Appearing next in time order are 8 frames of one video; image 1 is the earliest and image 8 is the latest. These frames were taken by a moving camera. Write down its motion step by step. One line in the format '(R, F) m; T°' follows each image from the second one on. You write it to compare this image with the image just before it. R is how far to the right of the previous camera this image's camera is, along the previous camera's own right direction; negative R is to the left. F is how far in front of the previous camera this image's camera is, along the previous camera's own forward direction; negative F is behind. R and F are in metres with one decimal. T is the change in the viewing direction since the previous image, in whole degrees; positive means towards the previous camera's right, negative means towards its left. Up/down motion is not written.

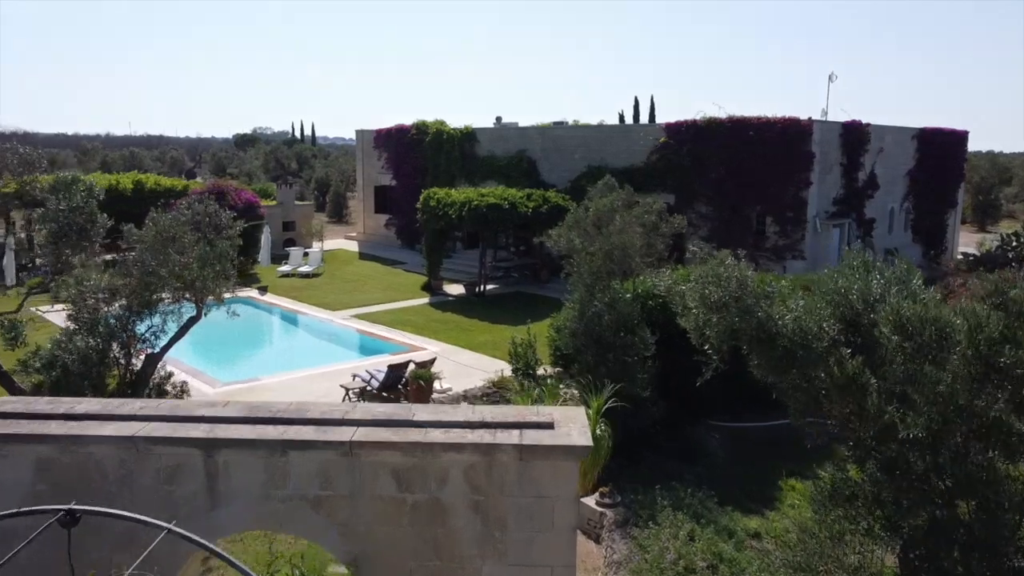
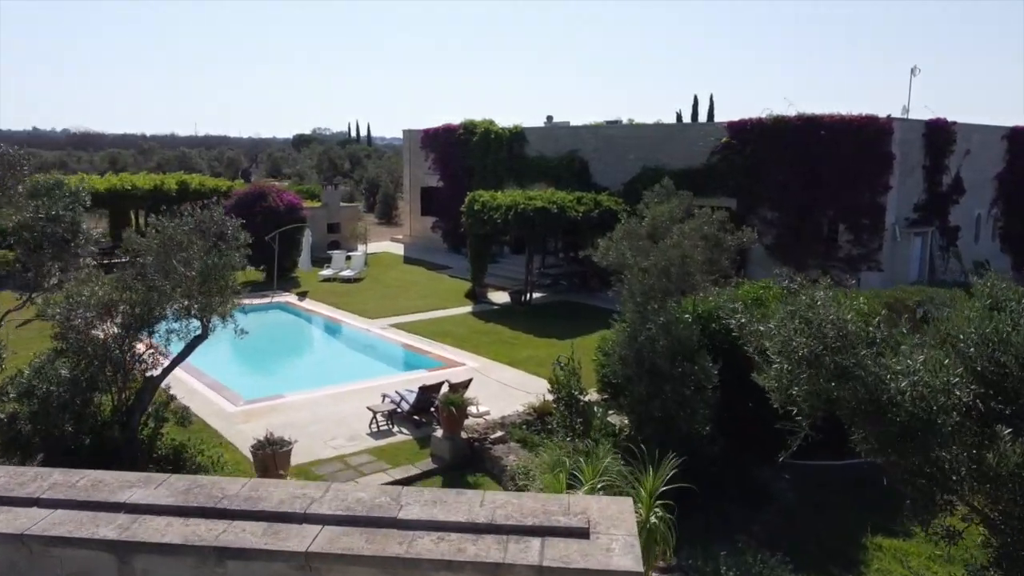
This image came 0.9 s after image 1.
(+0.1, +1.3) m; -4°
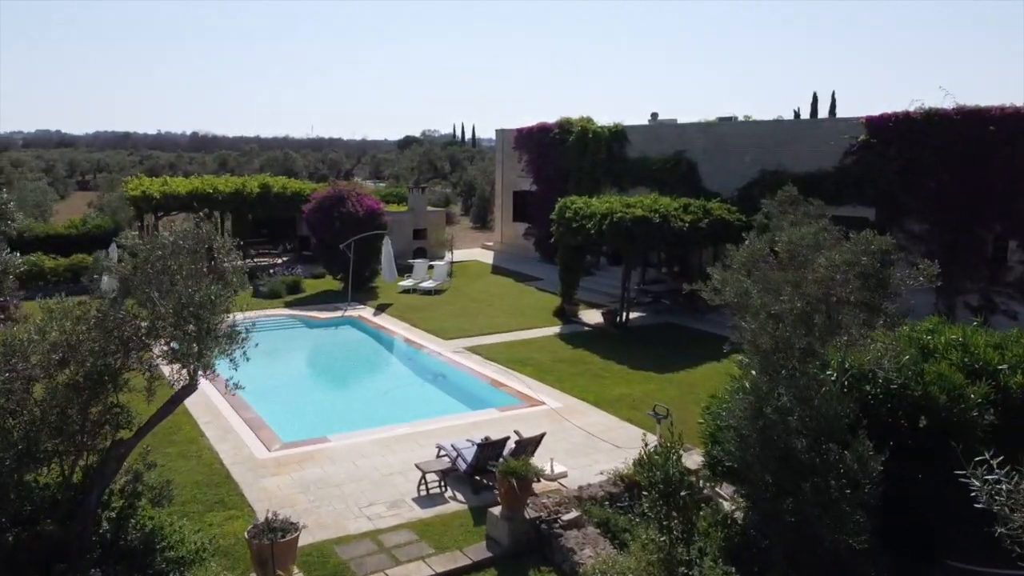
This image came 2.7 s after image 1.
(+0.2, +2.5) m; -7°
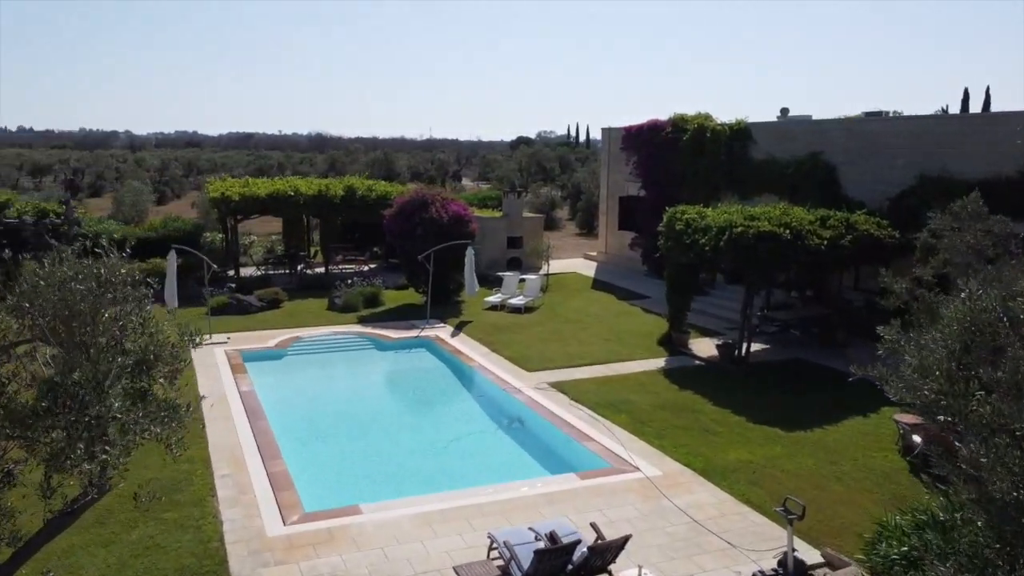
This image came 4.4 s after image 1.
(+0.3, +2.8) m; -8°
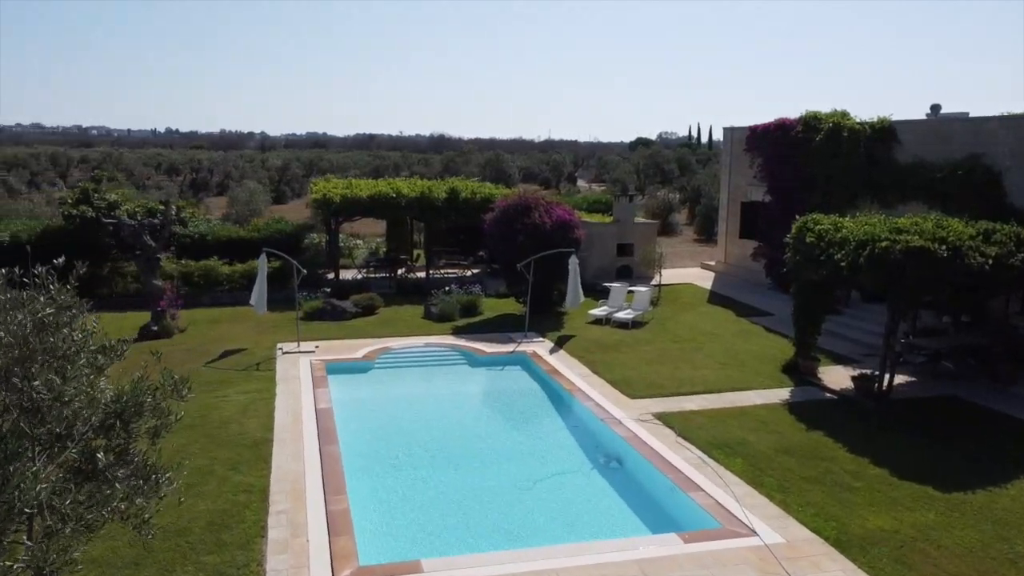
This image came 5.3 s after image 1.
(+0.2, +1.5) m; -8°
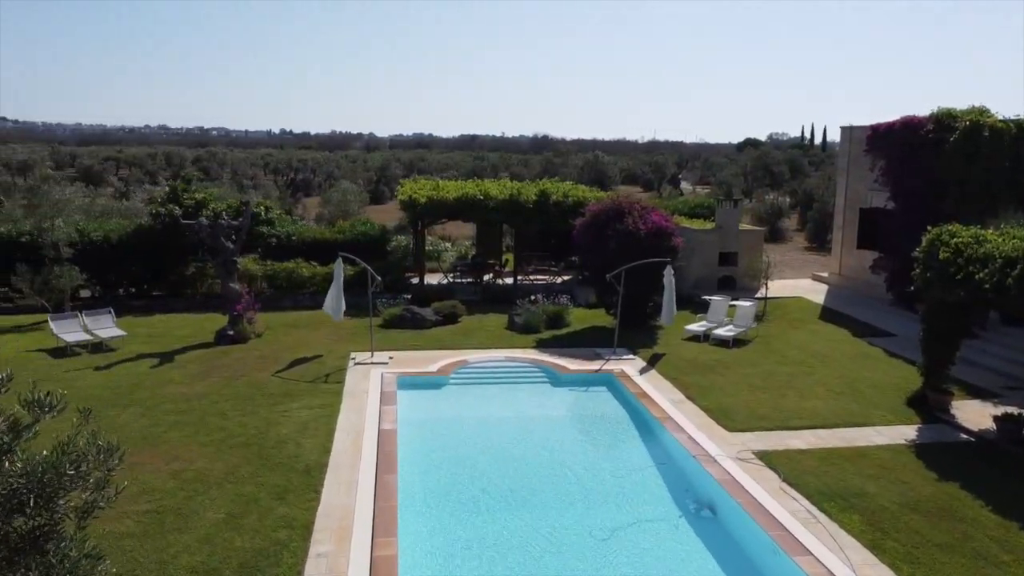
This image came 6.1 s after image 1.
(+0.2, +1.3) m; -7°
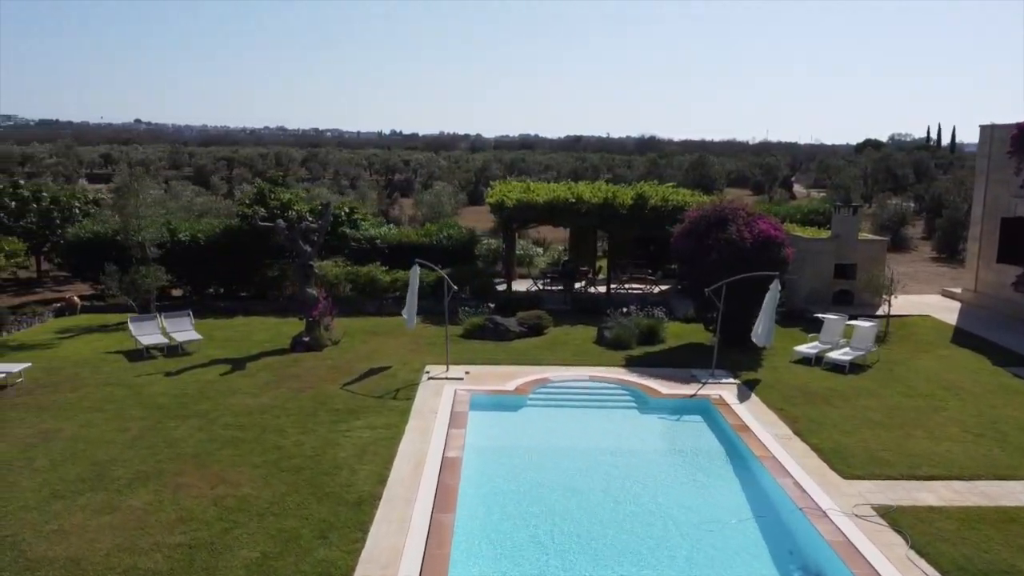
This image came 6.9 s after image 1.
(+0.3, +1.3) m; -7°
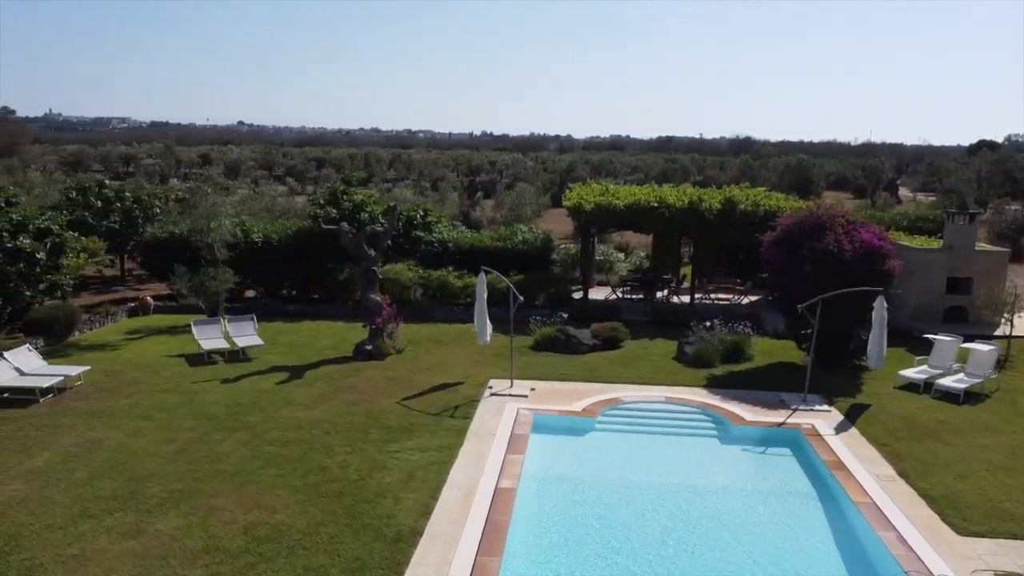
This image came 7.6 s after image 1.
(+0.3, +1.1) m; -6°
